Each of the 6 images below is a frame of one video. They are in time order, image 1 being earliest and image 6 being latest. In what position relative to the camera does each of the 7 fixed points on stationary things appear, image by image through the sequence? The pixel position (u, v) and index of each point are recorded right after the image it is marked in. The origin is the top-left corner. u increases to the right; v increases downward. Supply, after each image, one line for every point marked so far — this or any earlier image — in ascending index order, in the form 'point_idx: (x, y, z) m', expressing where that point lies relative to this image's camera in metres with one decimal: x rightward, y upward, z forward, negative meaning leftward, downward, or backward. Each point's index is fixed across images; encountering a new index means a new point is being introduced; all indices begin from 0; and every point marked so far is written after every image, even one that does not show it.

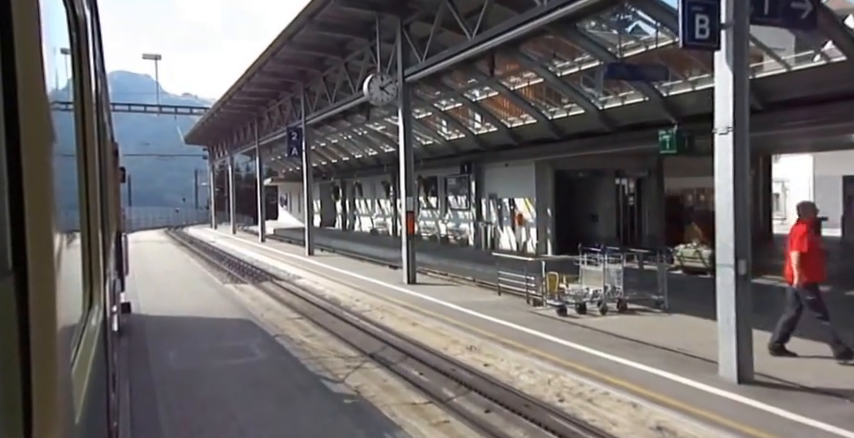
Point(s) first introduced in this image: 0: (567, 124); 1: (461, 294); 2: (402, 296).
0: (+4.1, +2.8, +18.8) m
1: (+0.7, -1.6, +13.5) m
2: (-0.5, -1.6, +12.9) m
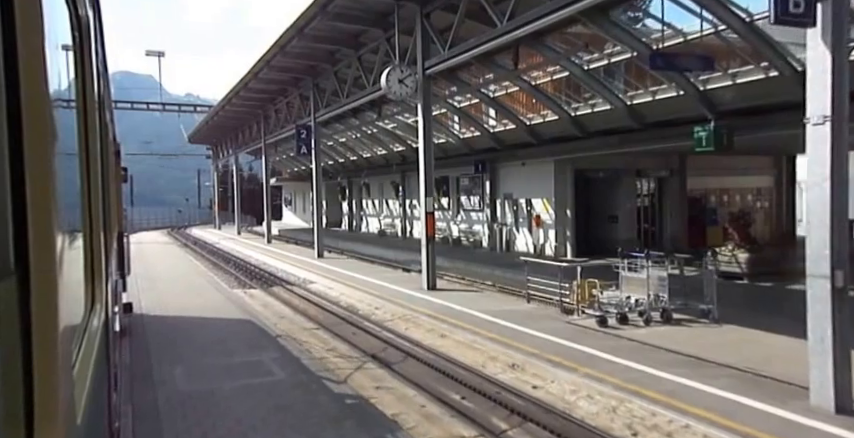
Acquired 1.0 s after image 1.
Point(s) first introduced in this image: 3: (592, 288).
0: (+4.6, +2.7, +17.9) m
1: (+1.2, -1.6, +12.6) m
2: (0.0, -1.6, +12.0) m
3: (+2.9, -1.2, +11.3) m
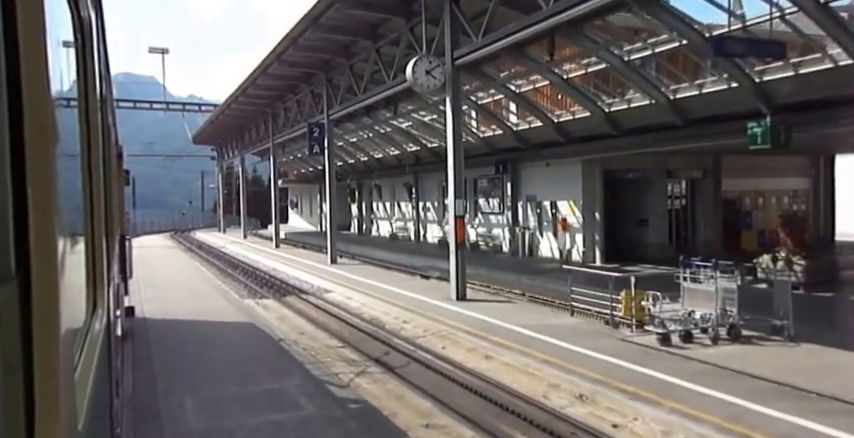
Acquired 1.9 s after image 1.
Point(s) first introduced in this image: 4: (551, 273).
0: (+5.2, +2.7, +16.7) m
1: (+1.8, -1.7, +11.4) m
2: (+0.5, -1.7, +10.9) m
3: (+3.5, -1.3, +10.1) m
4: (+3.7, -1.6, +18.9) m
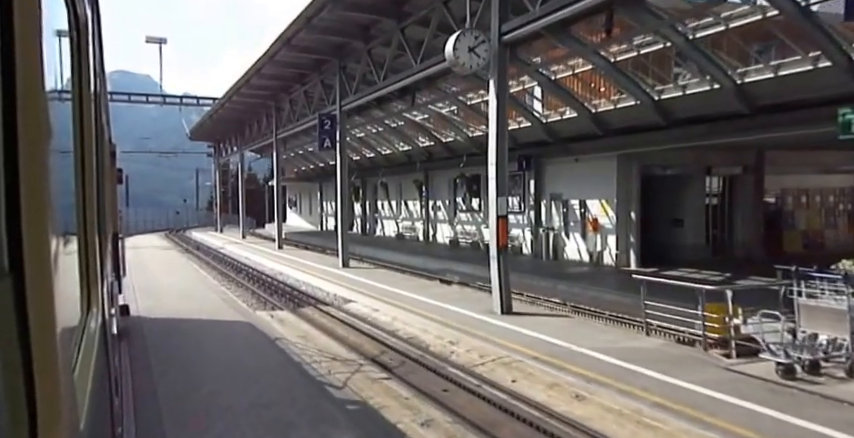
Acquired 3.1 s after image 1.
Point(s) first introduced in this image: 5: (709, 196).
0: (+5.9, +2.6, +15.0) m
1: (+2.5, -1.7, +9.7) m
2: (+1.3, -1.7, +9.2) m
3: (+4.2, -1.3, +8.4) m
4: (+4.4, -1.6, +17.2) m
5: (+8.6, +0.7, +19.5) m
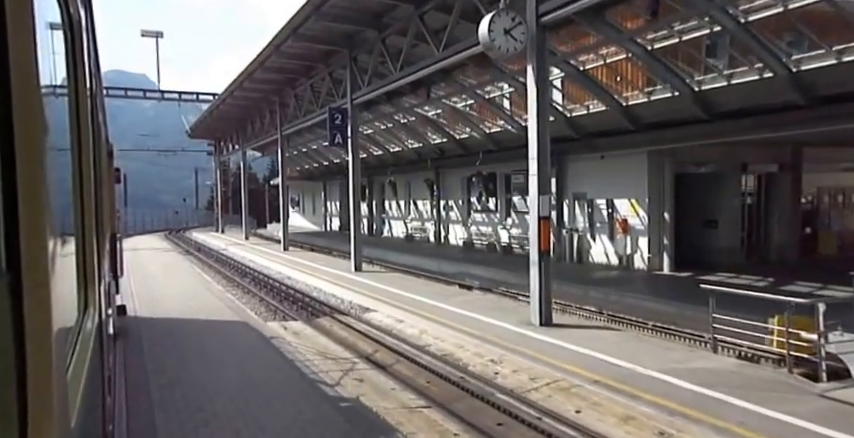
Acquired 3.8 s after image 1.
0: (+6.4, +2.6, +13.9) m
1: (+3.0, -1.7, +8.6) m
2: (+1.8, -1.7, +8.0) m
3: (+4.7, -1.3, +7.3) m
4: (+4.8, -1.6, +16.1) m
5: (+9.1, +0.7, +18.4) m
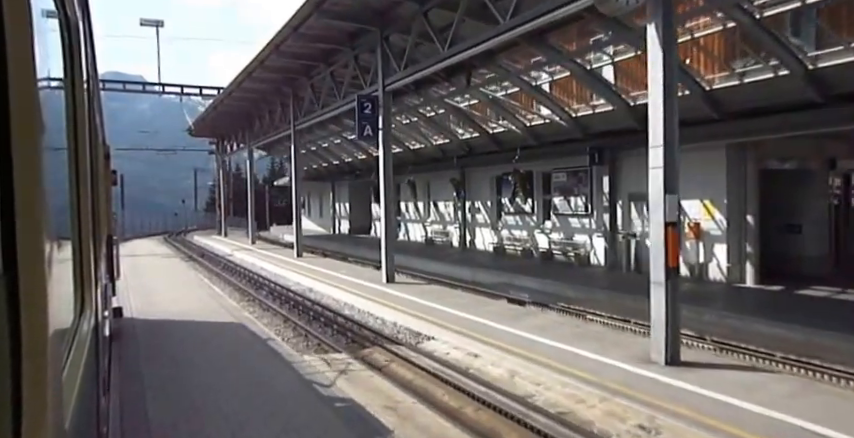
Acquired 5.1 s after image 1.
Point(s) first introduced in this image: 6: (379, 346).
0: (+7.4, +2.5, +11.6) m
1: (+4.1, -1.8, +6.2) m
2: (+2.9, -1.8, +5.7) m
3: (+5.8, -1.4, +5.0) m
4: (+5.9, -1.7, +13.7) m
5: (+10.2, +0.6, +16.0) m
6: (-0.8, -1.9, +9.6) m
